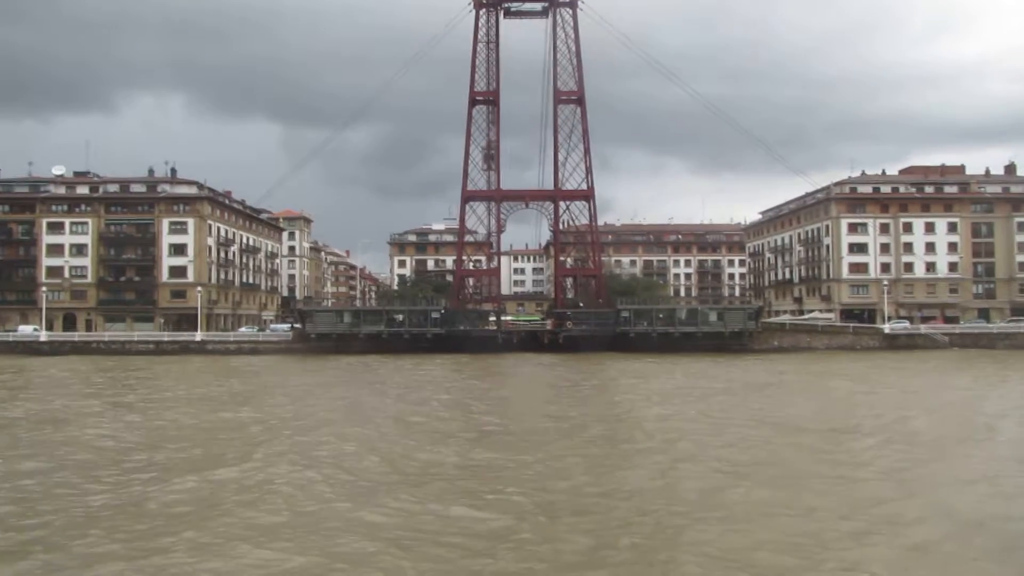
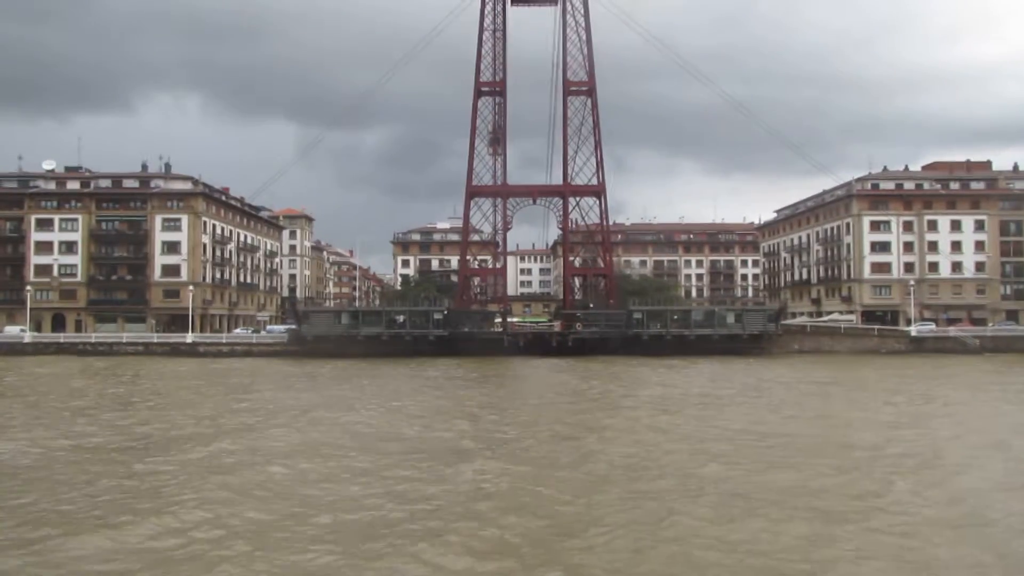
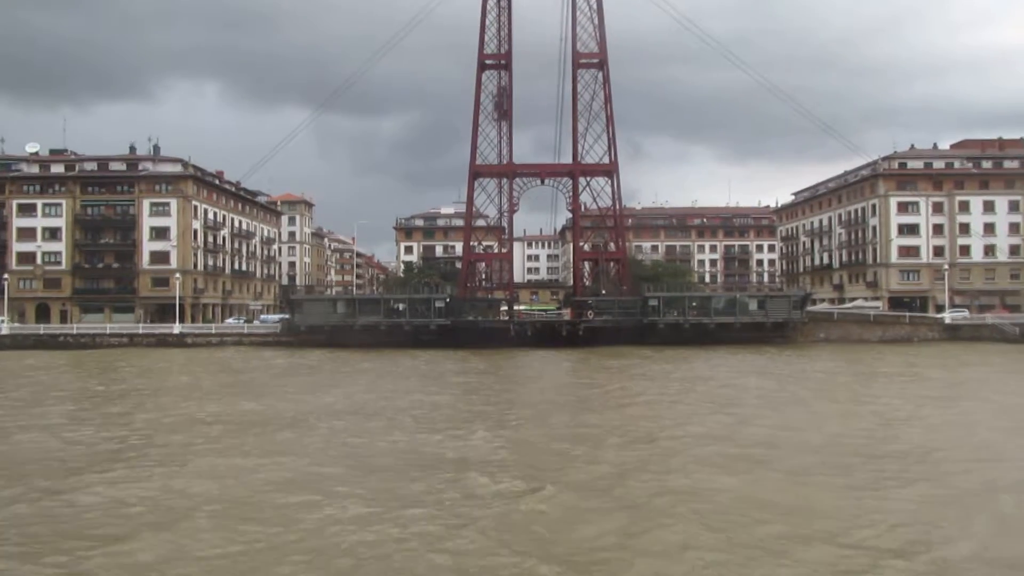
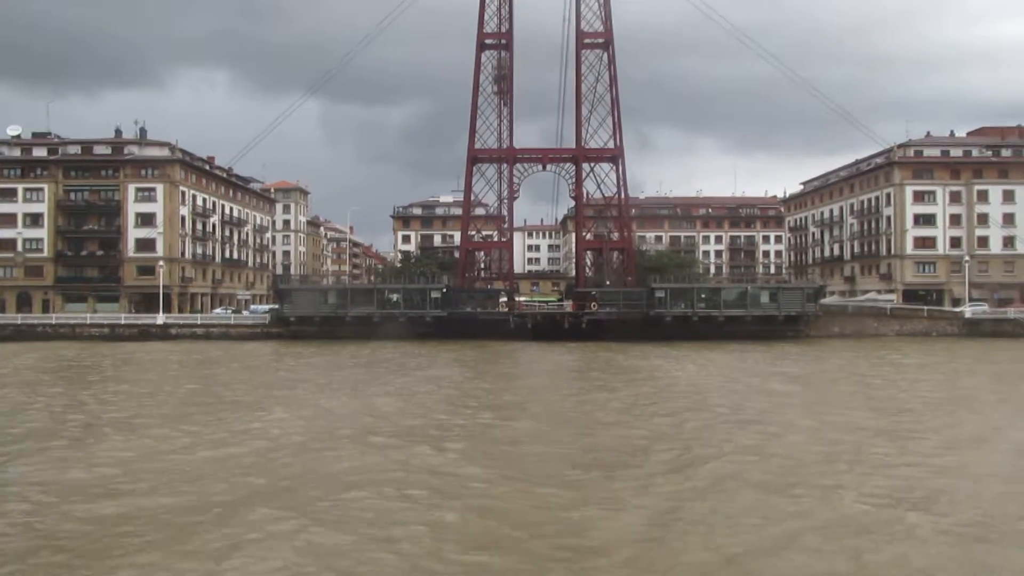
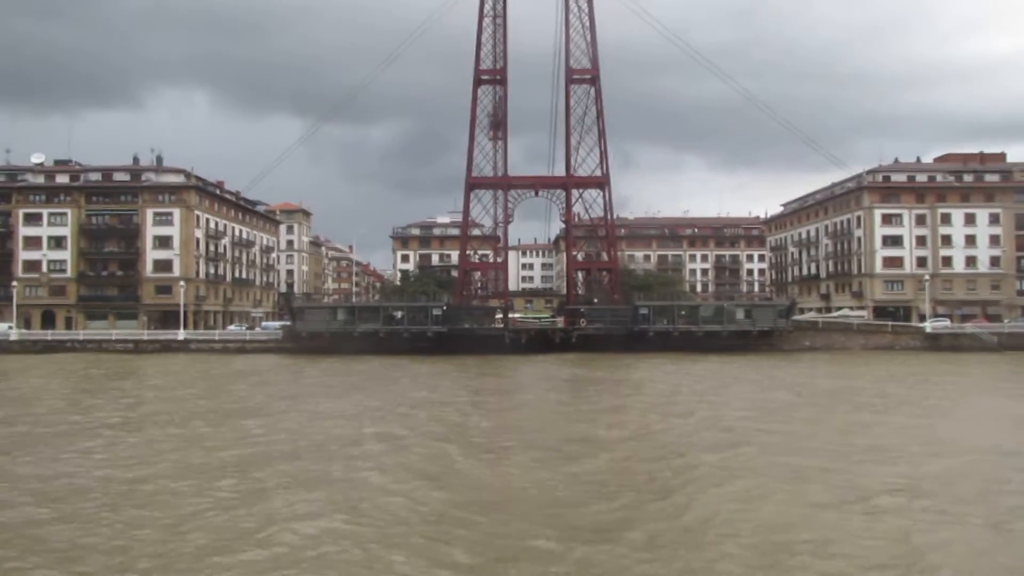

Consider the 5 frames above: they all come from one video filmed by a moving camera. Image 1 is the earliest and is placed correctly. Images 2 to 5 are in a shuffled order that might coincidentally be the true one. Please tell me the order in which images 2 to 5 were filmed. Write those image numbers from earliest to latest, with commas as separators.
2, 5, 3, 4
